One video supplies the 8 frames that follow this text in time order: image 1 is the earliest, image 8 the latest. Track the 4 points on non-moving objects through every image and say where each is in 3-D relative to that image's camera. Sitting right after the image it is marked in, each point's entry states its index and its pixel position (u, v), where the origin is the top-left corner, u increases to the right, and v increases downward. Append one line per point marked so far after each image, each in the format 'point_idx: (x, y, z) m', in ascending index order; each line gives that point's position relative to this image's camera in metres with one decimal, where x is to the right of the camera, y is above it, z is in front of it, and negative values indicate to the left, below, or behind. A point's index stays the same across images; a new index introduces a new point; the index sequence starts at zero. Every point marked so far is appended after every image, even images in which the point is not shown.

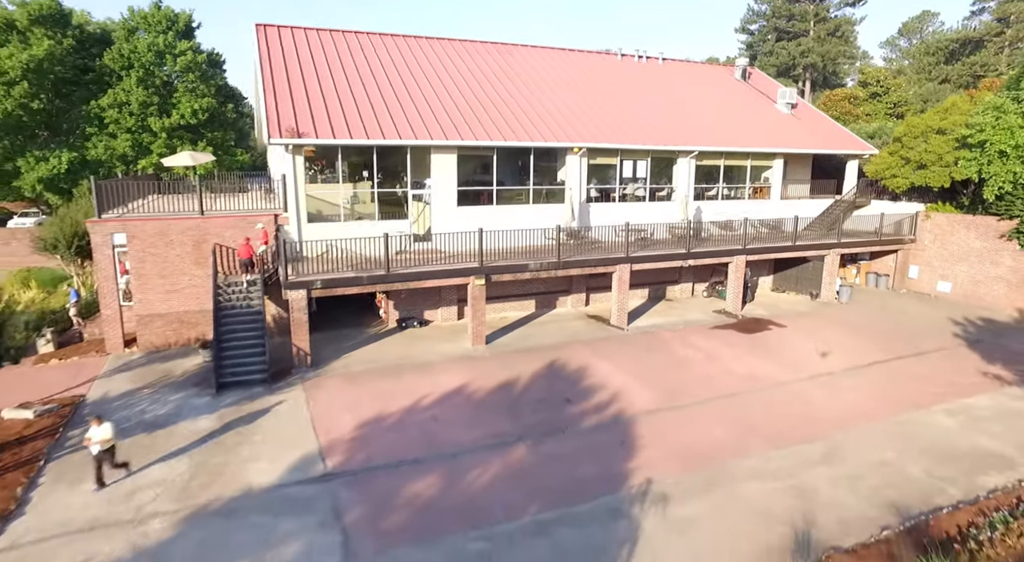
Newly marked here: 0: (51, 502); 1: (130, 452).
0: (-7.4, -3.6, +9.7) m
1: (-7.2, -3.1, +11.4) m
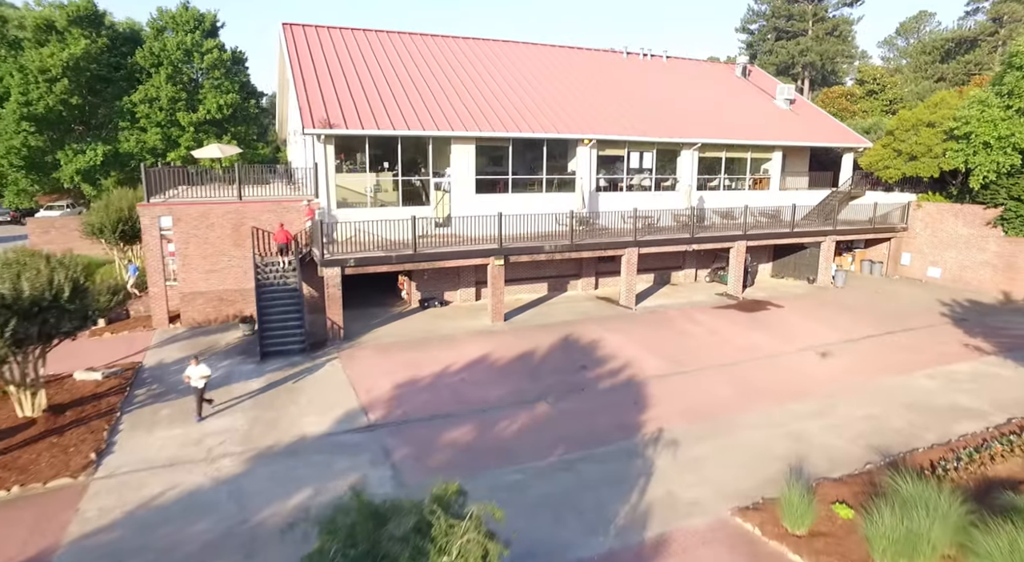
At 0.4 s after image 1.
0: (-6.9, -3.0, +11.0) m
1: (-6.7, -2.5, +12.7) m
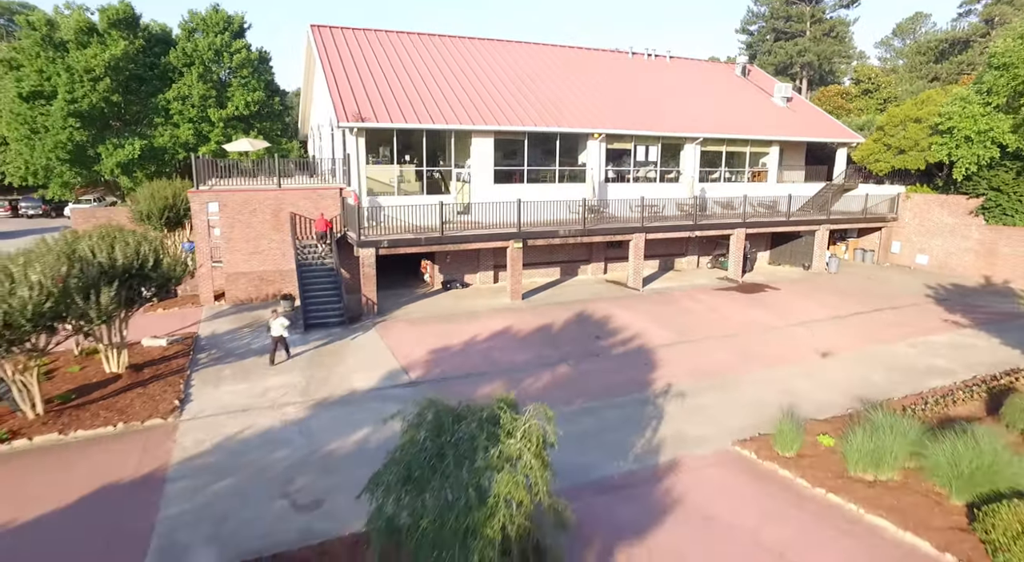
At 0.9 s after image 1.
0: (-6.4, -2.4, +12.5) m
1: (-6.2, -1.9, +14.2) m
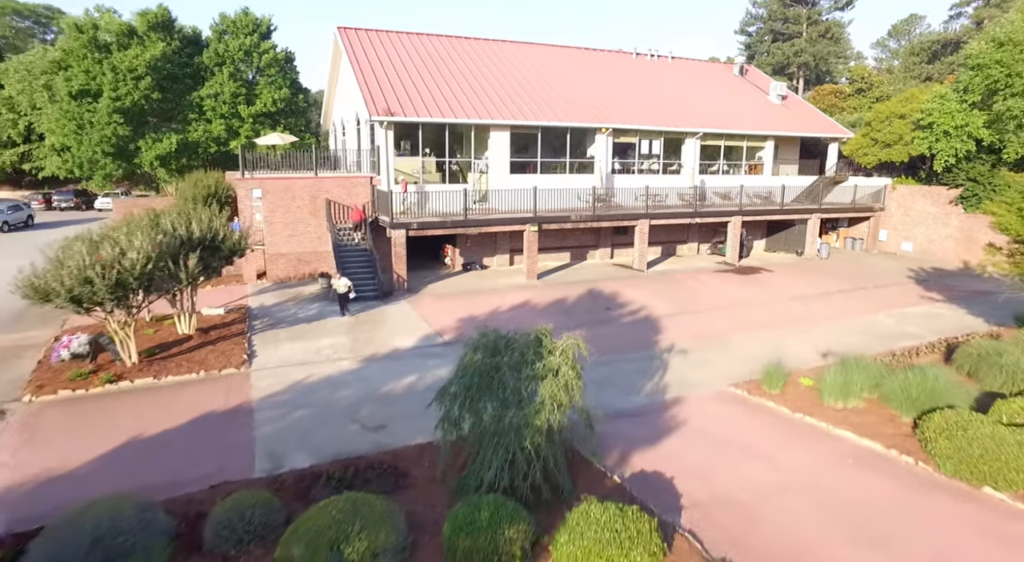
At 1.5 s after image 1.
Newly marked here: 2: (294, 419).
0: (-5.8, -1.7, +14.4) m
1: (-5.6, -1.3, +16.1) m
2: (-3.9, -2.5, +10.8) m
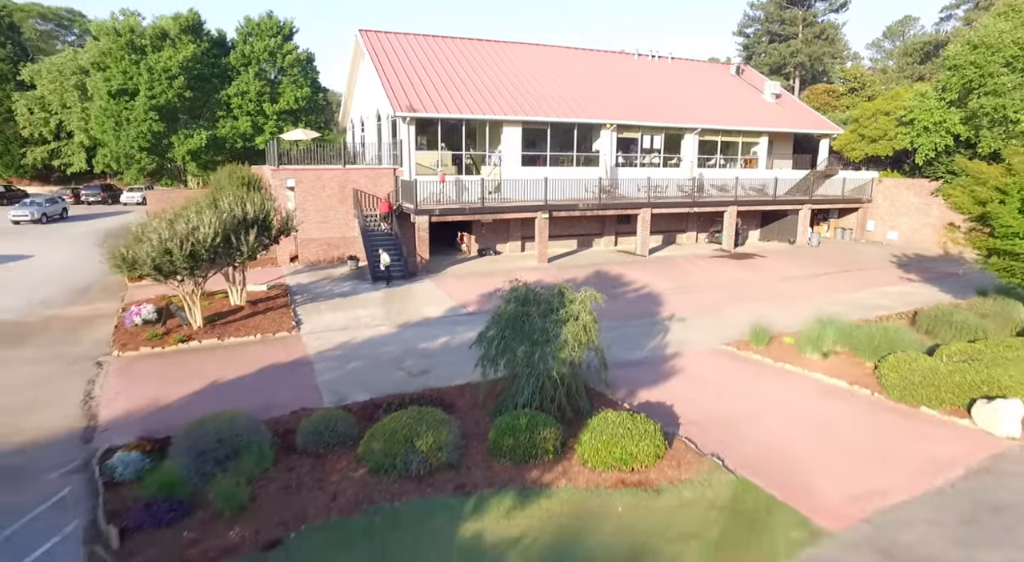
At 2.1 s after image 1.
0: (-5.3, -1.1, +16.2) m
1: (-5.1, -0.6, +17.9) m
2: (-3.5, -1.8, +12.6) m
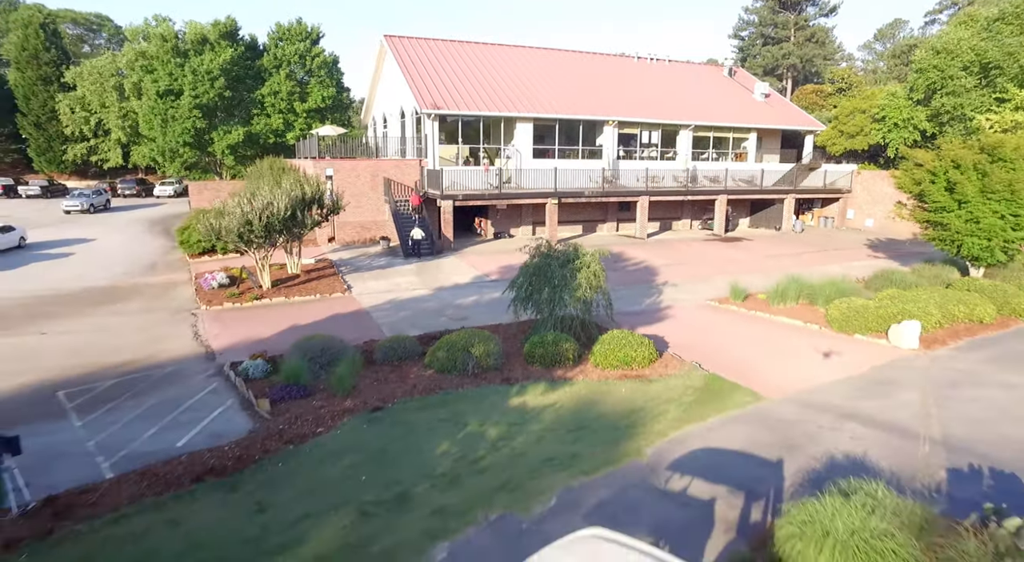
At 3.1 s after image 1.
0: (-4.7, -0.2, +19.1) m
1: (-4.6, +0.3, +20.8) m
2: (-2.9, -0.9, +15.5) m
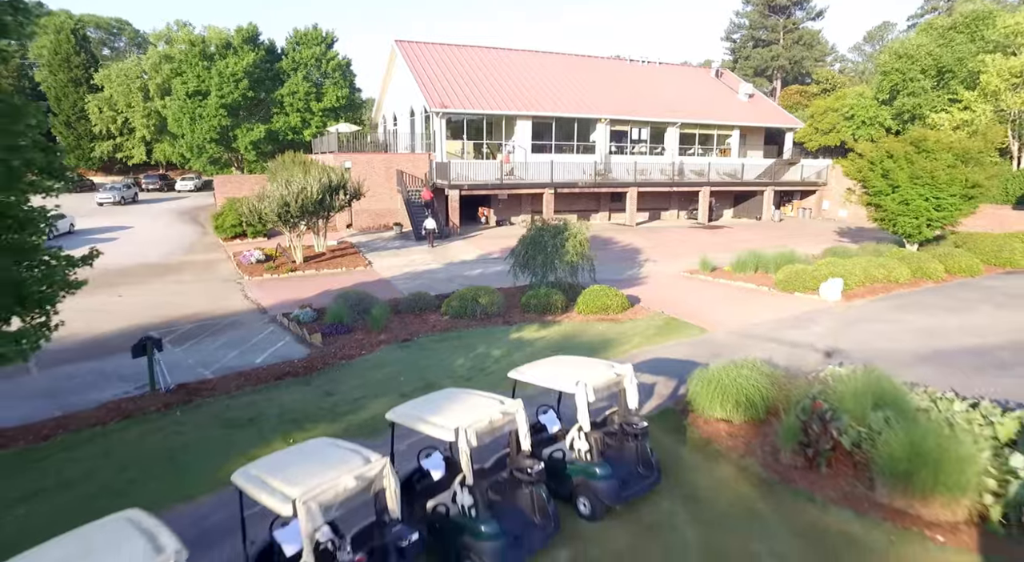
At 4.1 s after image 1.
0: (-4.7, +0.7, +21.7) m
1: (-4.6, +1.1, +23.5) m
2: (-2.9, -0.1, +18.2) m
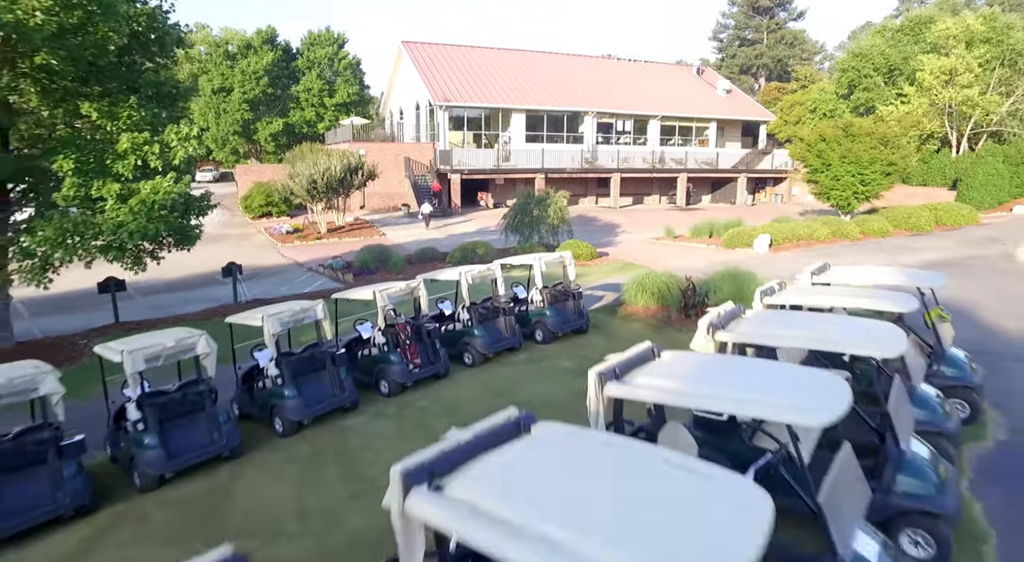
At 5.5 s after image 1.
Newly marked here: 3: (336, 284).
0: (-5.0, +1.9, +25.1) m
1: (-4.8, +2.4, +26.8) m
2: (-3.1, +1.2, +21.5) m
3: (-4.6, -0.1, +15.8) m
